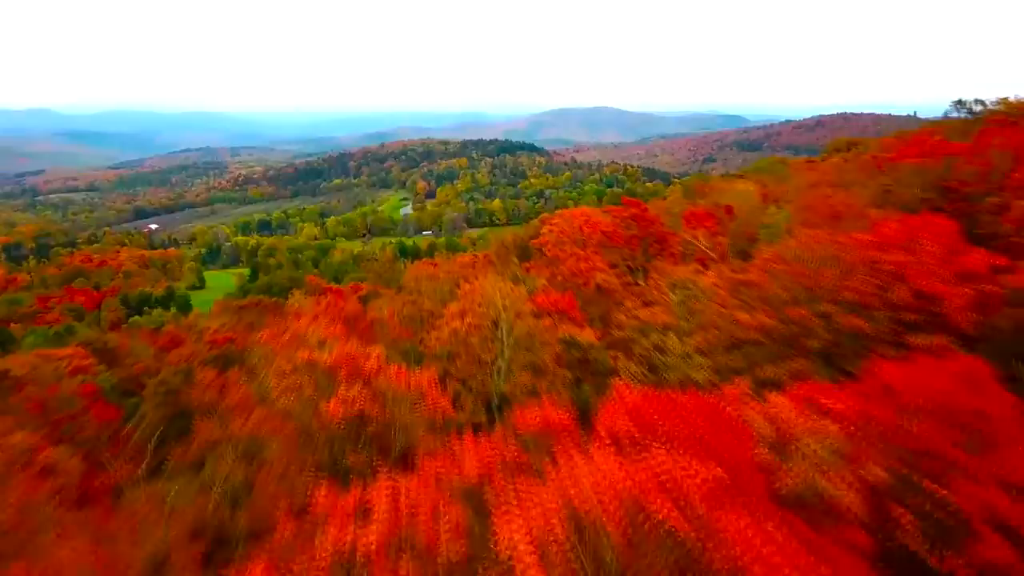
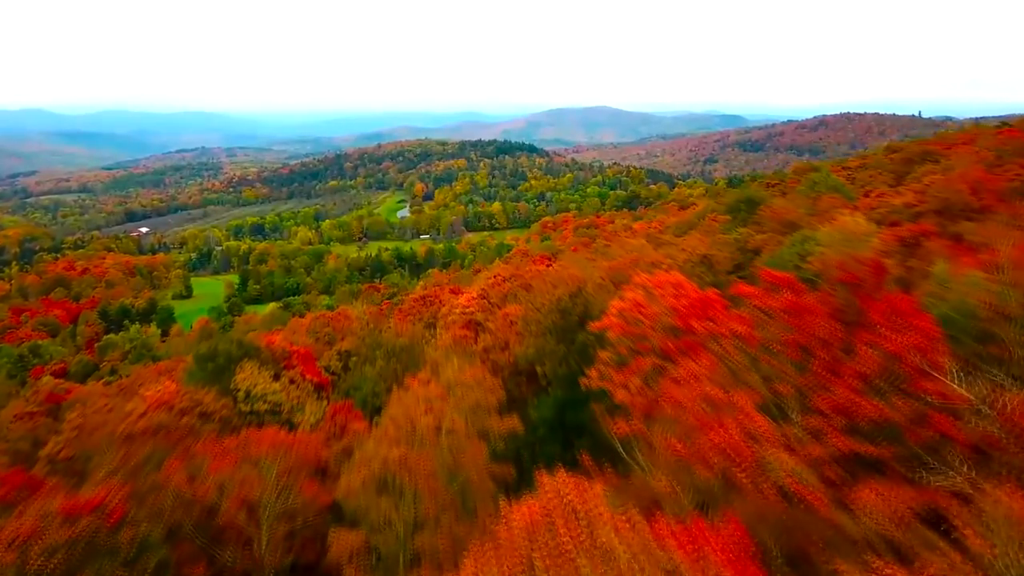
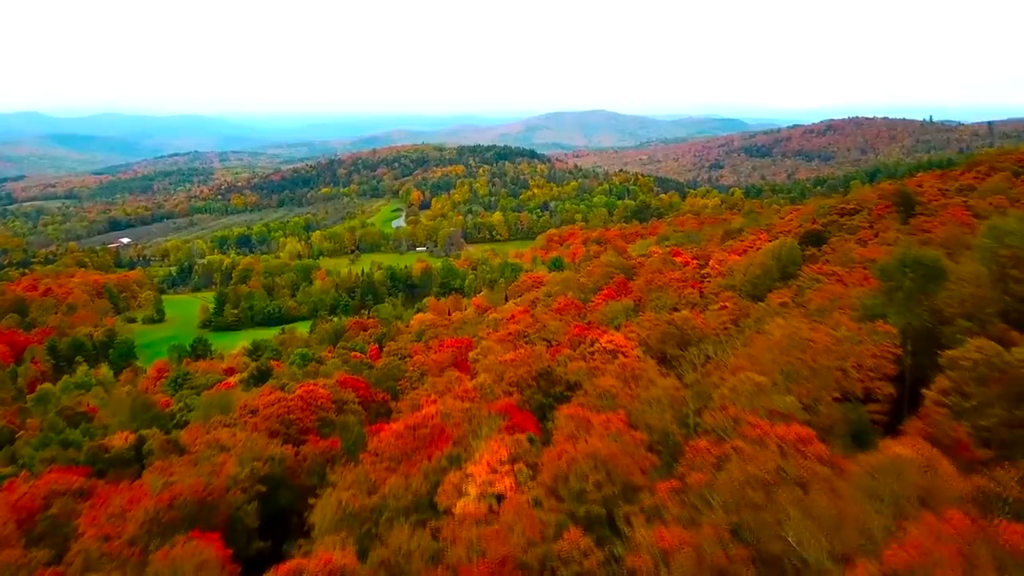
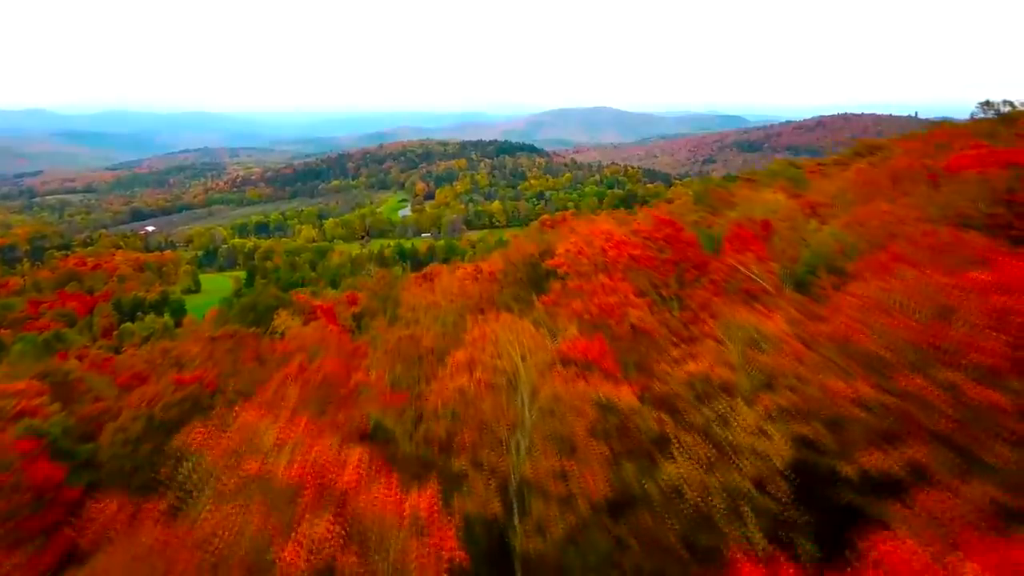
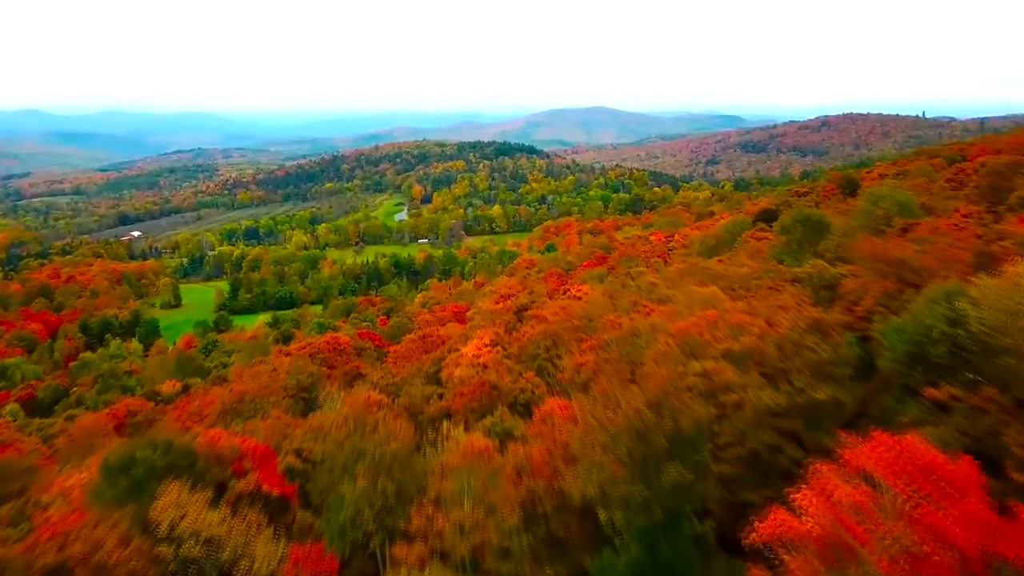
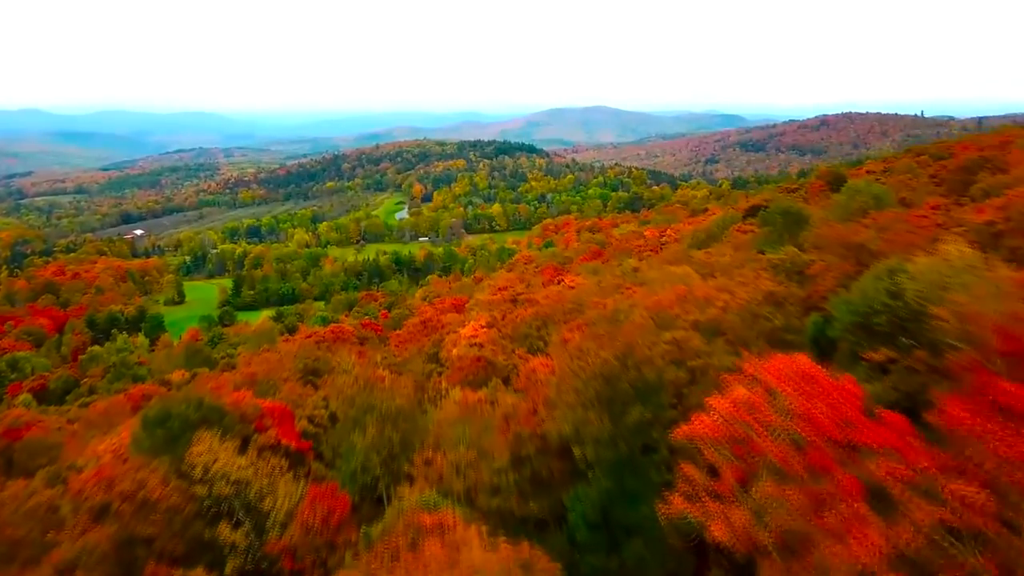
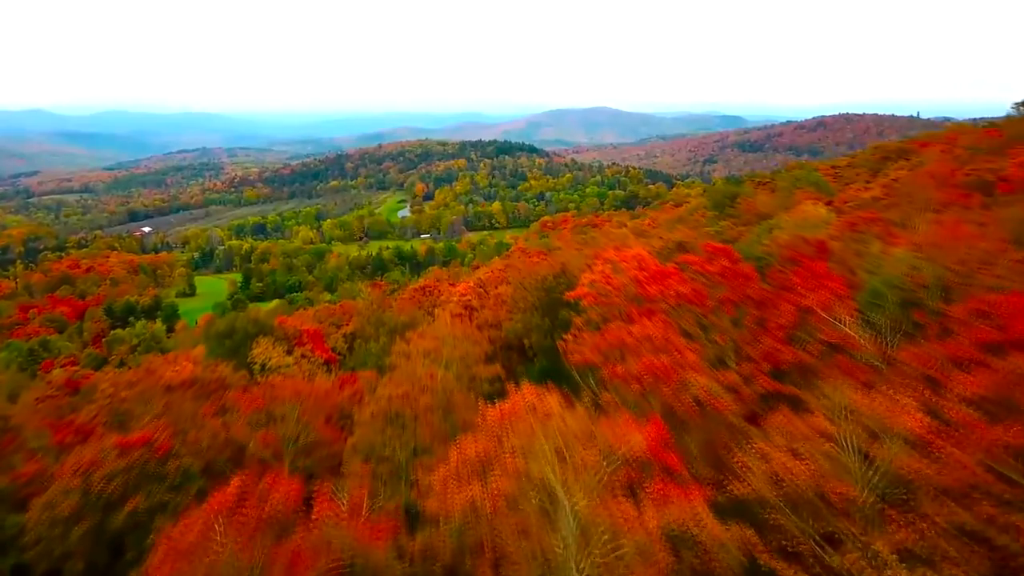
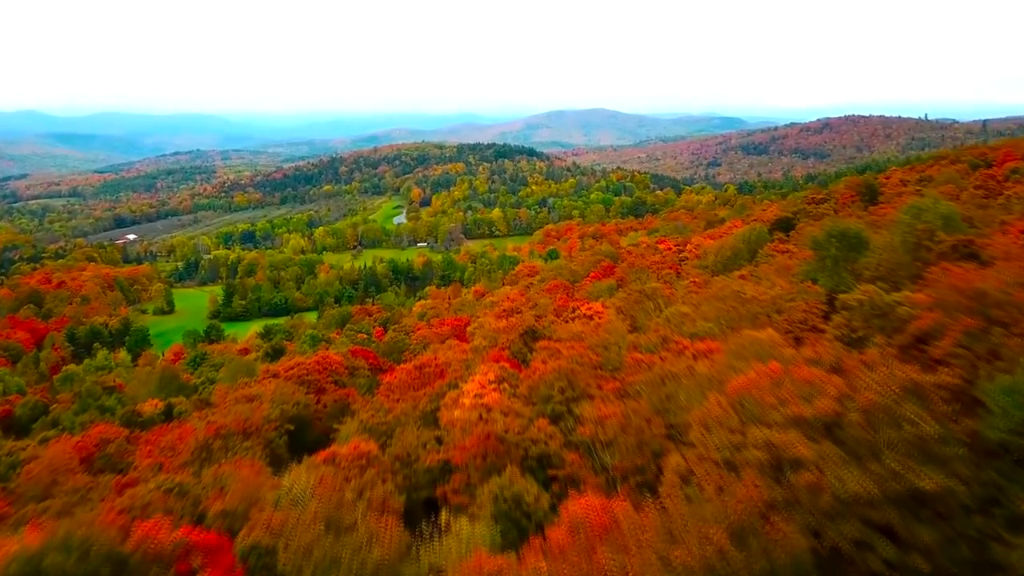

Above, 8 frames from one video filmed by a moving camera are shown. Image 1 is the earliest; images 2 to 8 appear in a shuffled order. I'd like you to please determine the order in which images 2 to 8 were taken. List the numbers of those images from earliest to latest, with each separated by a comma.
4, 7, 2, 6, 5, 8, 3
